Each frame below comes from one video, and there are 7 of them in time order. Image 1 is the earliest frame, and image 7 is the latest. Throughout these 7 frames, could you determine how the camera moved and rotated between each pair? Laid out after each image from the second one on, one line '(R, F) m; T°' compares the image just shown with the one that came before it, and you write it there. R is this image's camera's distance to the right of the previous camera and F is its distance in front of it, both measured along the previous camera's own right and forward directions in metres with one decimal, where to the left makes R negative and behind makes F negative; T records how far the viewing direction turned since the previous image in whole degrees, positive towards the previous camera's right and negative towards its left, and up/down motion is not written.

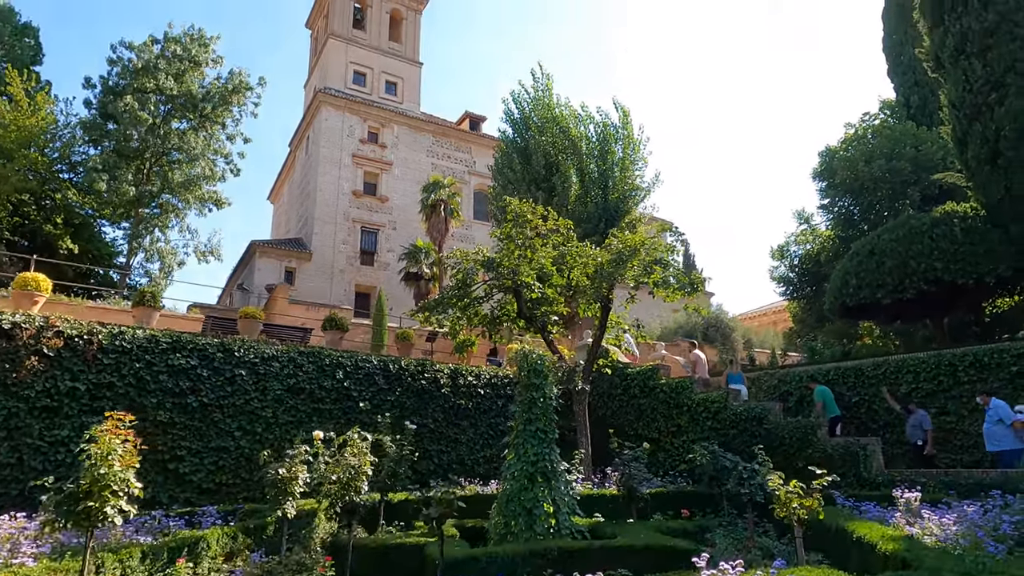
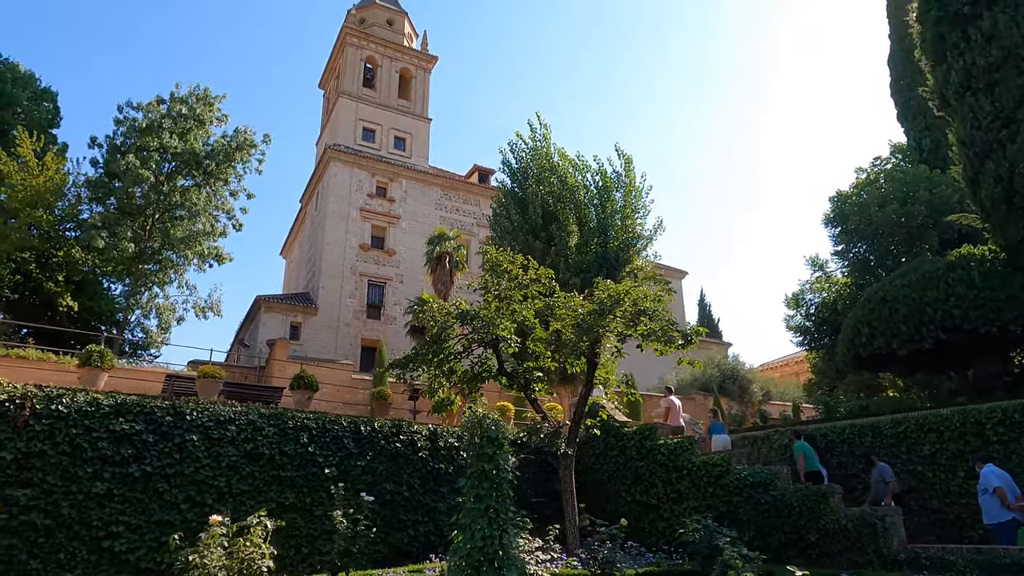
(+0.8, +0.8) m; -2°
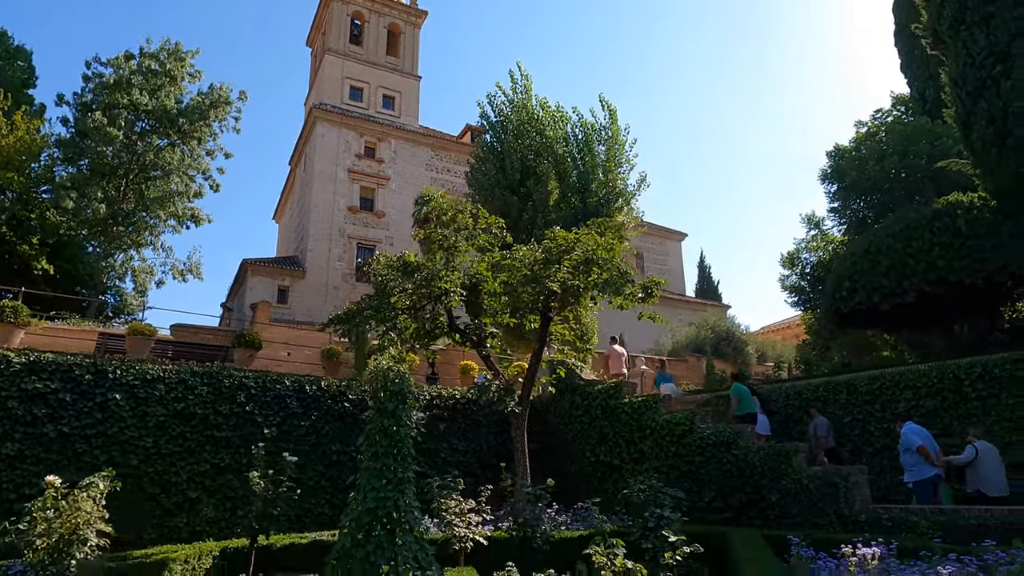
(+1.0, +0.7) m; -1°
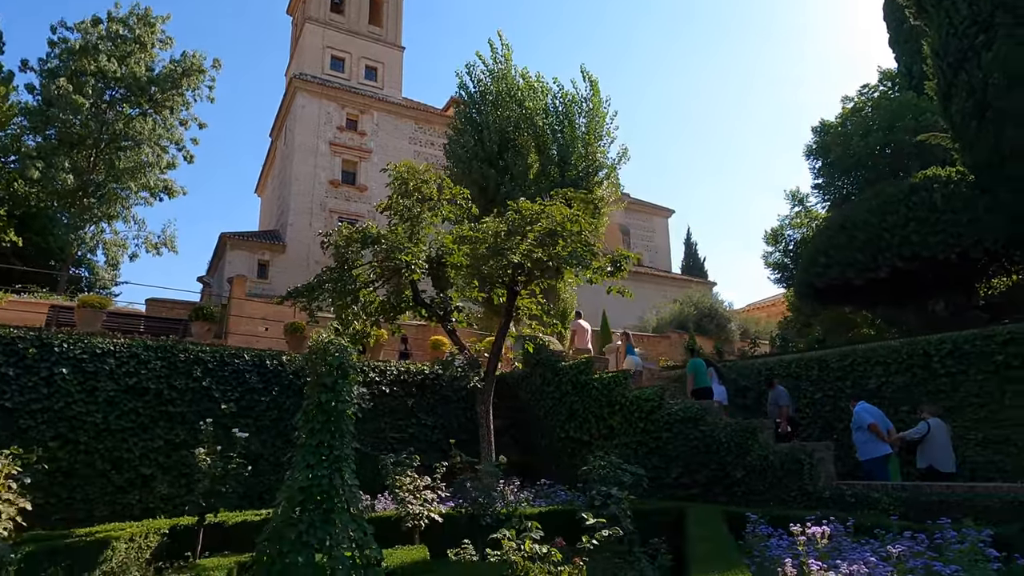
(+0.4, +0.3) m; +1°
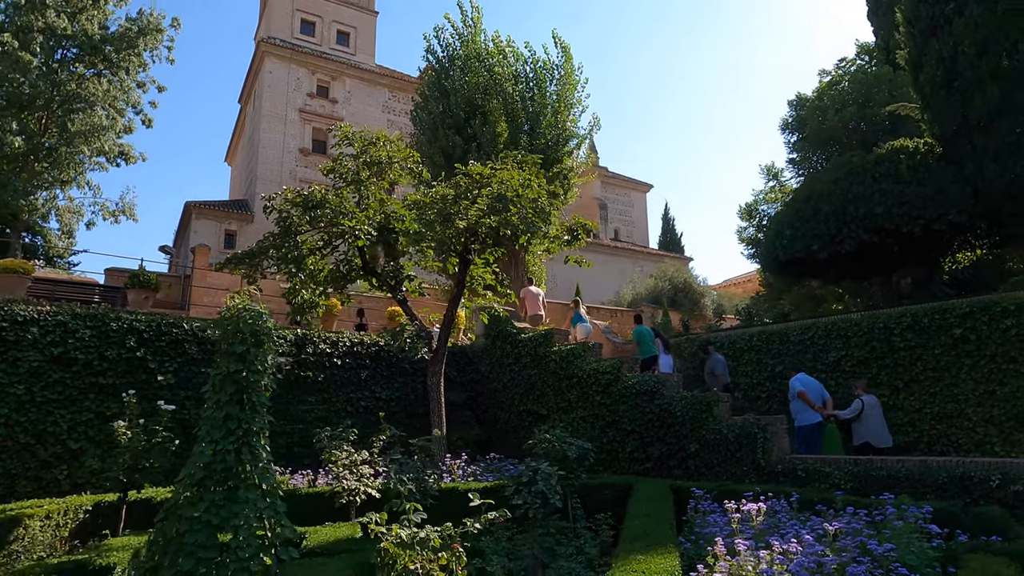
(+0.5, +0.4) m; +2°
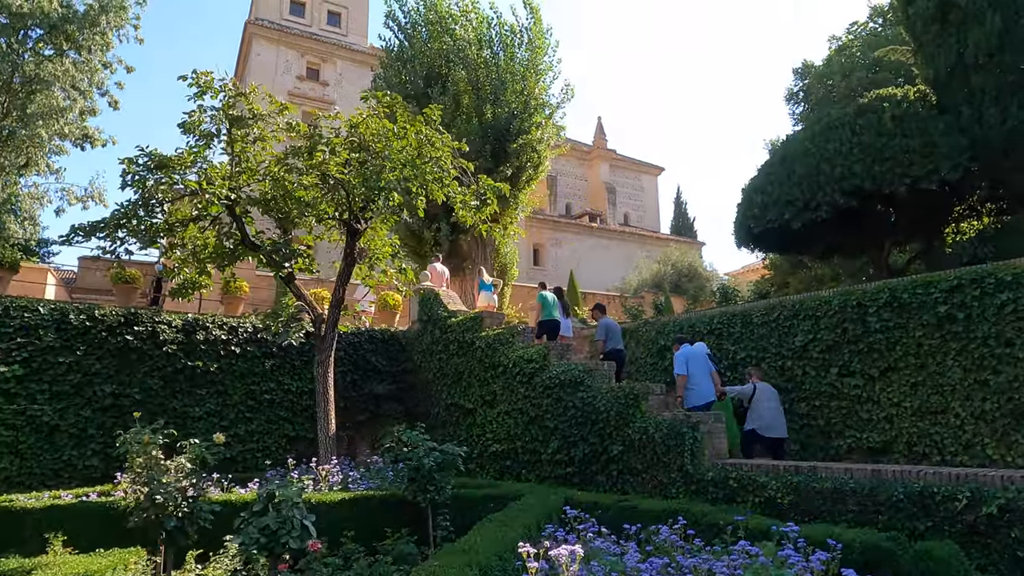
(+1.7, +1.5) m; -2°
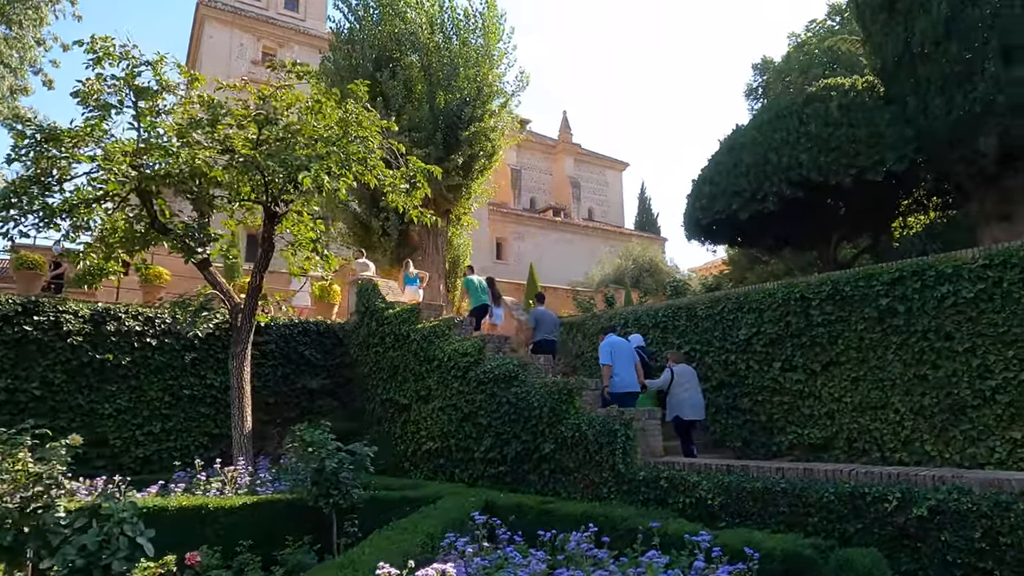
(+0.5, +0.5) m; +3°
